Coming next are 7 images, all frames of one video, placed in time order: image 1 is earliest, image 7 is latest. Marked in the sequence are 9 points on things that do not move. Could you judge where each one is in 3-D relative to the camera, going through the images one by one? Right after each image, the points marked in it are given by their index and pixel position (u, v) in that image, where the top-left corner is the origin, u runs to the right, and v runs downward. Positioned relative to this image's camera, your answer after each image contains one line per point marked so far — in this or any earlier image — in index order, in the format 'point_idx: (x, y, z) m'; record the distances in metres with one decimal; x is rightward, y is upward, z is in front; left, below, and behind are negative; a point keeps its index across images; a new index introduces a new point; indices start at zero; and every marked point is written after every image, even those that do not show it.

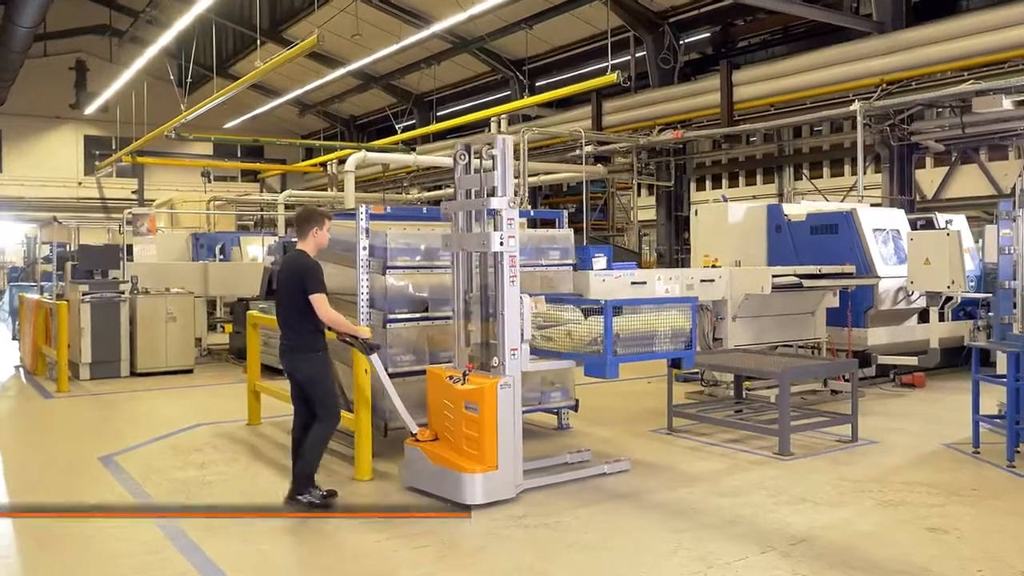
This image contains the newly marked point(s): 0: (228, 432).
0: (-2.2, -1.1, +6.5) m
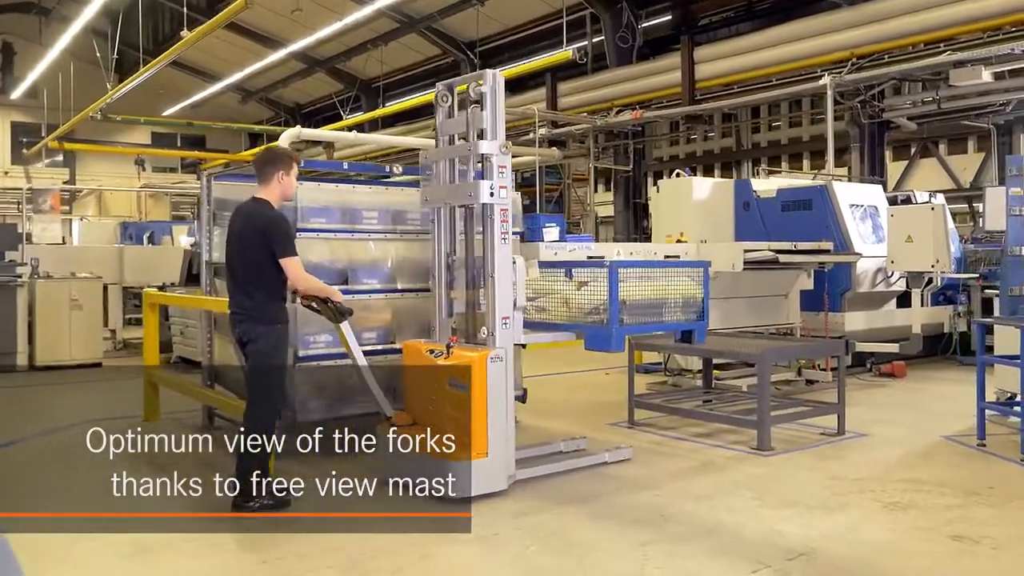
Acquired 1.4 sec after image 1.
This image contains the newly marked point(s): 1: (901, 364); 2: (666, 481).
0: (-2.6, -1.0, +5.6) m
1: (+3.3, -0.7, +7.1) m
2: (+0.8, -0.9, +4.1) m
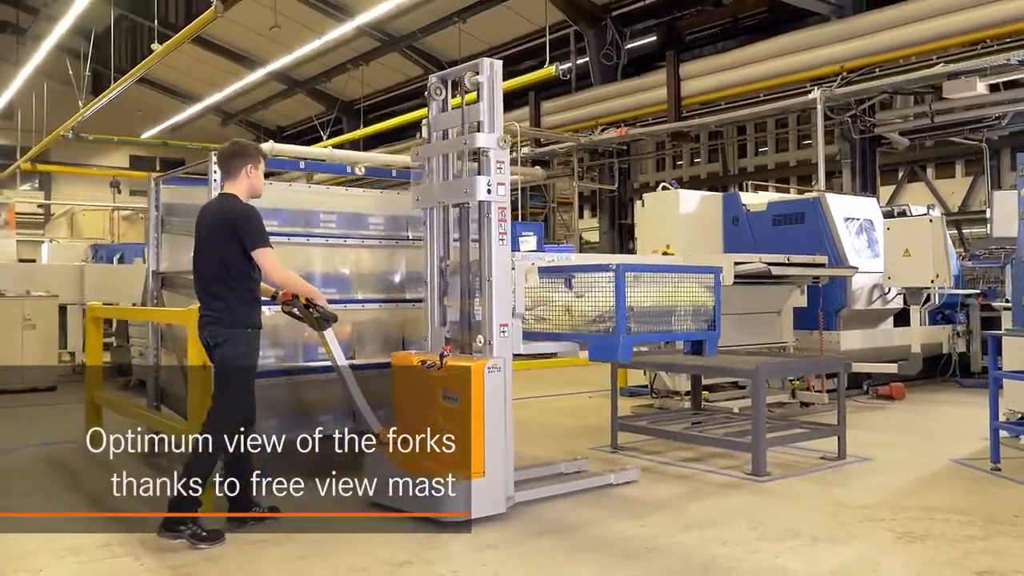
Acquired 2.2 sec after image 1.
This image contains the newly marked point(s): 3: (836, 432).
0: (-2.8, -1.0, +5.1) m
1: (+3.1, -0.8, +6.7) m
2: (+0.6, -1.0, +3.7) m
3: (+1.7, -0.8, +4.5) m
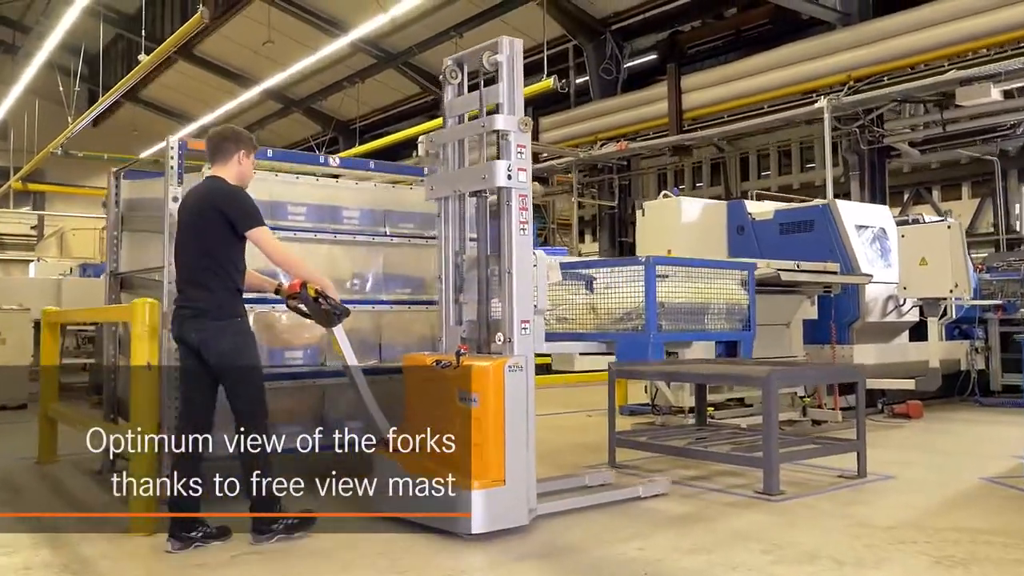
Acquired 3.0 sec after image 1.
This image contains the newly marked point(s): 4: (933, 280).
0: (-2.9, -1.1, +4.7) m
1: (+3.1, -0.9, +6.3) m
2: (+0.6, -1.0, +3.3) m
3: (+1.7, -0.8, +4.1) m
4: (+3.1, +0.1, +6.2) m
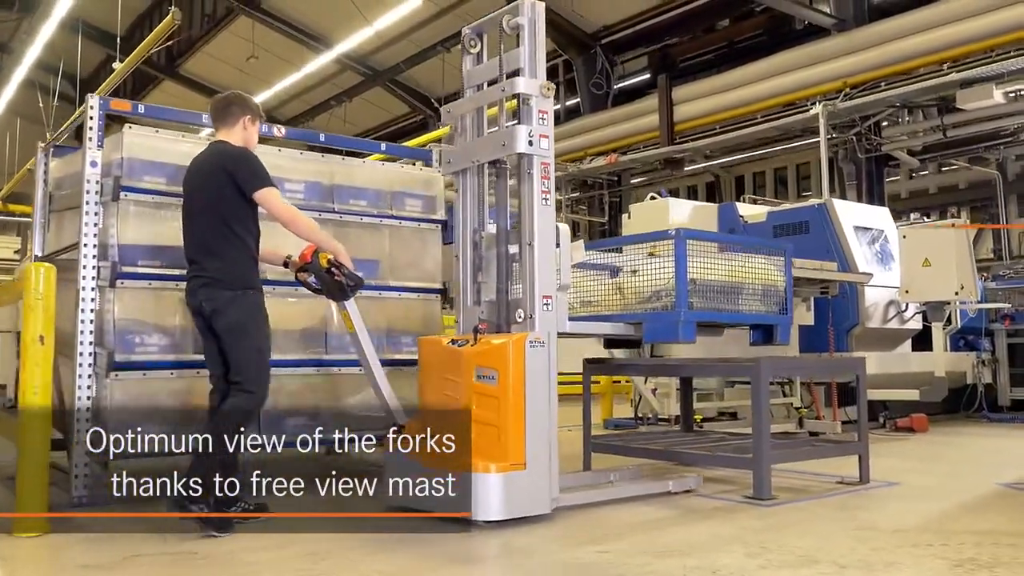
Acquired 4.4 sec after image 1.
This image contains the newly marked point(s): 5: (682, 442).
0: (-3.0, -1.0, +4.3) m
1: (+2.9, -0.9, +5.9) m
2: (+0.4, -0.8, +2.8) m
3: (+1.5, -0.7, +3.6) m
4: (+3.0, 0.0, +5.8) m
5: (+0.9, -0.8, +4.2) m
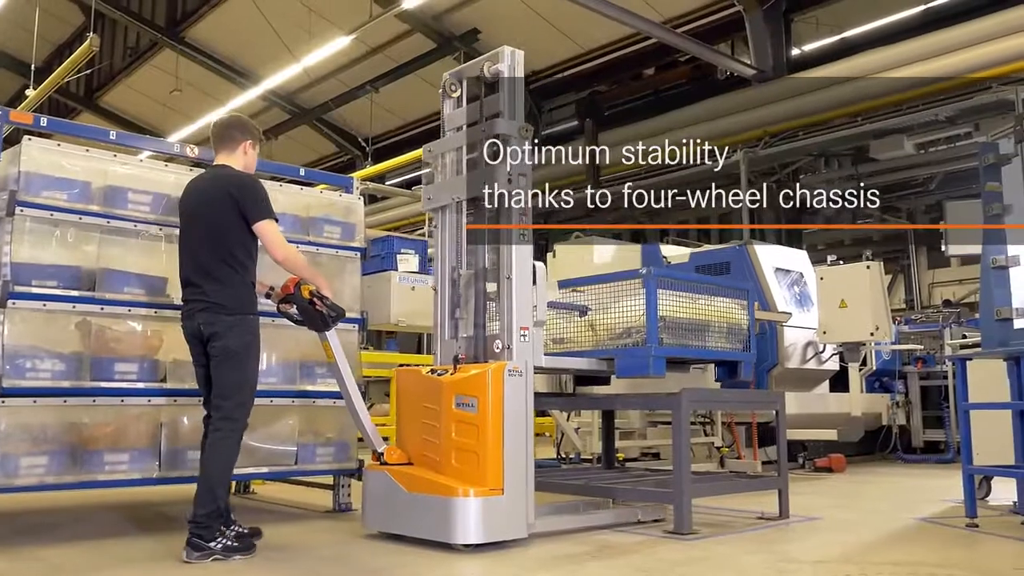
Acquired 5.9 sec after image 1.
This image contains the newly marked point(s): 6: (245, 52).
0: (-3.4, -1.1, +3.8) m
1: (+2.3, -1.2, +5.9) m
2: (+0.1, -0.9, +2.7) m
3: (+1.1, -0.9, +3.6) m
4: (+2.4, -0.3, +5.9) m
5: (+0.5, -1.0, +4.1) m
6: (-3.3, +2.9, +10.4) m
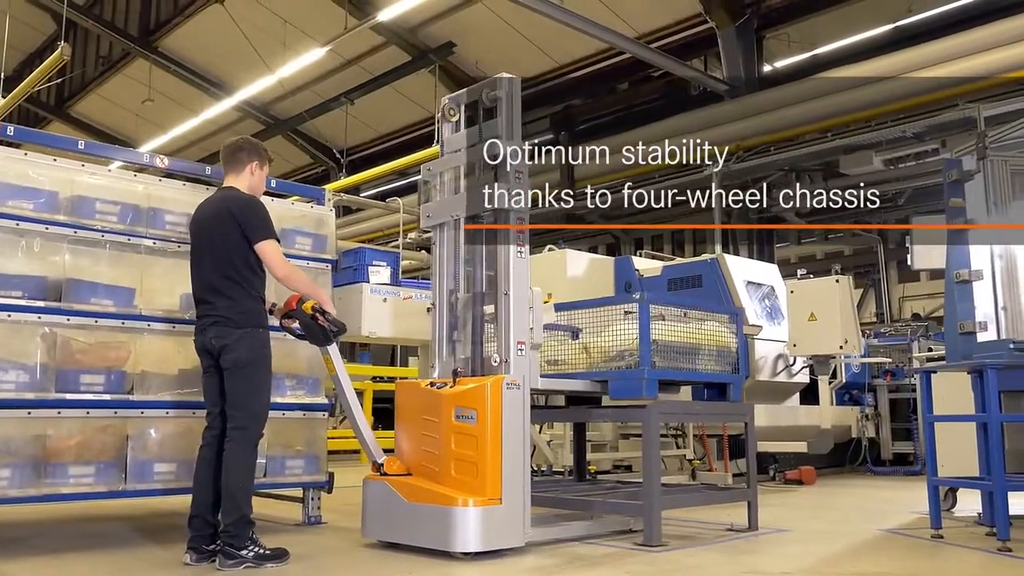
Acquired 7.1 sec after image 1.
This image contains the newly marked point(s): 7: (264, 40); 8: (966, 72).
0: (-3.6, -1.1, +3.7) m
1: (+2.1, -1.3, +6.0) m
2: (0.0, -1.0, +2.7) m
3: (+1.0, -0.9, +3.6) m
4: (+2.2, -0.4, +6.0) m
5: (+0.3, -1.0, +4.1) m
6: (-3.6, +2.8, +10.3) m
7: (-2.9, +2.9, +9.6) m
8: (+3.3, +1.6, +6.0) m
